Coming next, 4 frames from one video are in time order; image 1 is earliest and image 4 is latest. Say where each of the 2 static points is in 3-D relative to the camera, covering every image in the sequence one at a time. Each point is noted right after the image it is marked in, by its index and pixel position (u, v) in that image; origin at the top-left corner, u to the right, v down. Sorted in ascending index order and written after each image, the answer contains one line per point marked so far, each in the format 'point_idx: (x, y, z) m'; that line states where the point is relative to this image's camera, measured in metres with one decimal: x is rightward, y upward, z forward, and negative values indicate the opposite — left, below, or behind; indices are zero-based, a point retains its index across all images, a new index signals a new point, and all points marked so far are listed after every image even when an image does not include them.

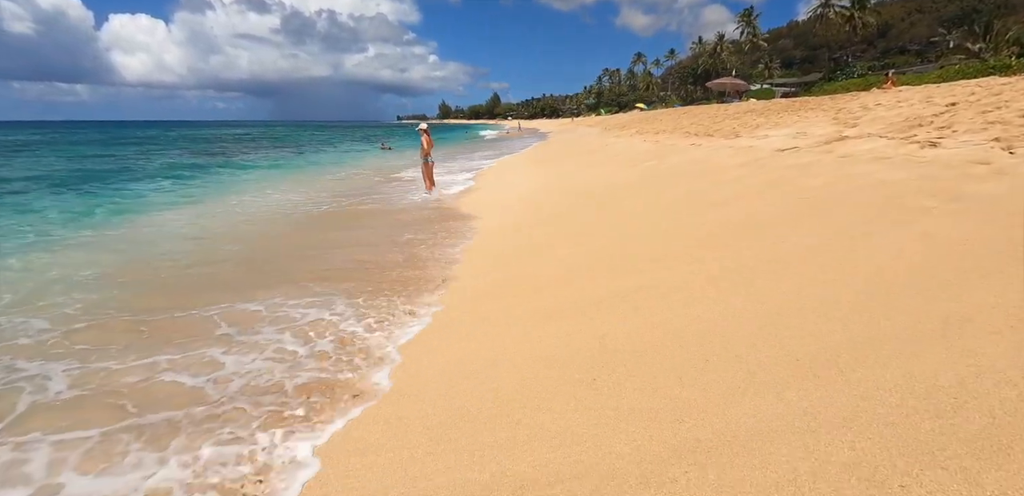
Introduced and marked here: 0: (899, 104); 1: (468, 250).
0: (+7.3, +2.7, +8.6) m
1: (-0.5, 0.0, +5.5) m
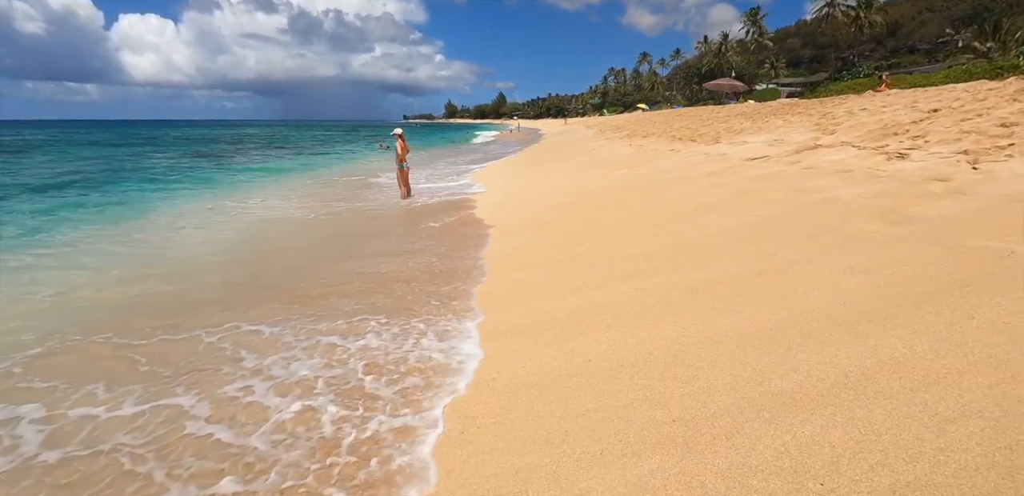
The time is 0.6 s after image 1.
0: (+6.8, +2.5, +8.3) m
1: (-1.1, -0.1, +5.3) m
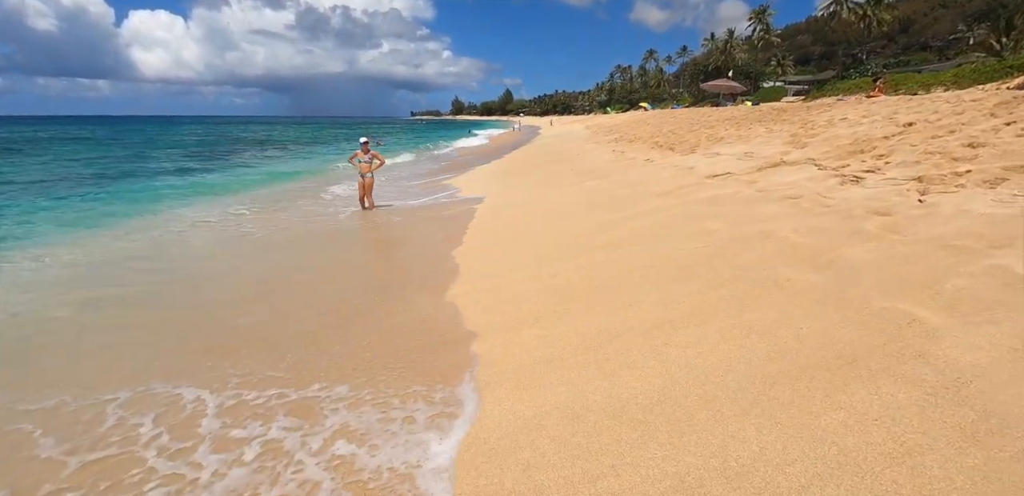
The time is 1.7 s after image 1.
0: (+6.2, +2.3, +8.0) m
1: (-1.8, -0.4, +5.1) m
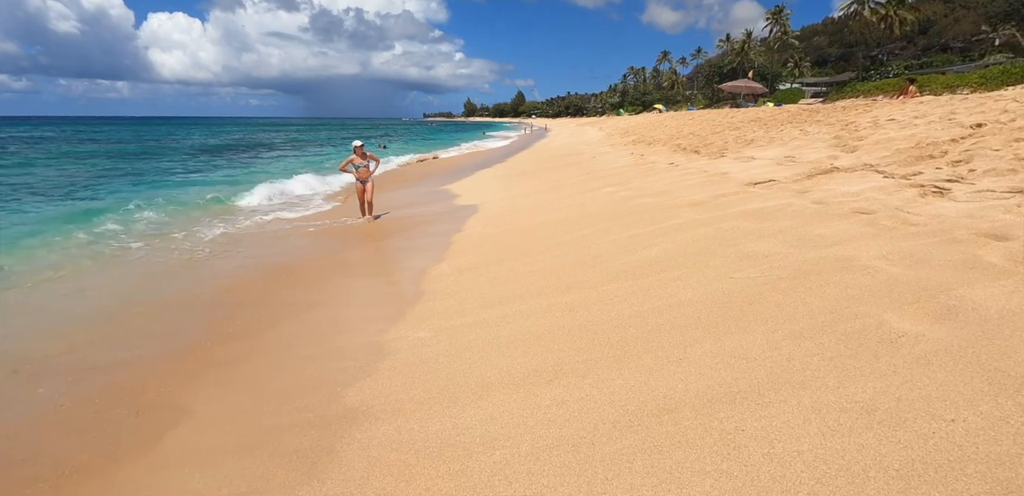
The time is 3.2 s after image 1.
0: (+6.4, +2.0, +7.1) m
1: (-1.7, -0.6, +4.4) m
